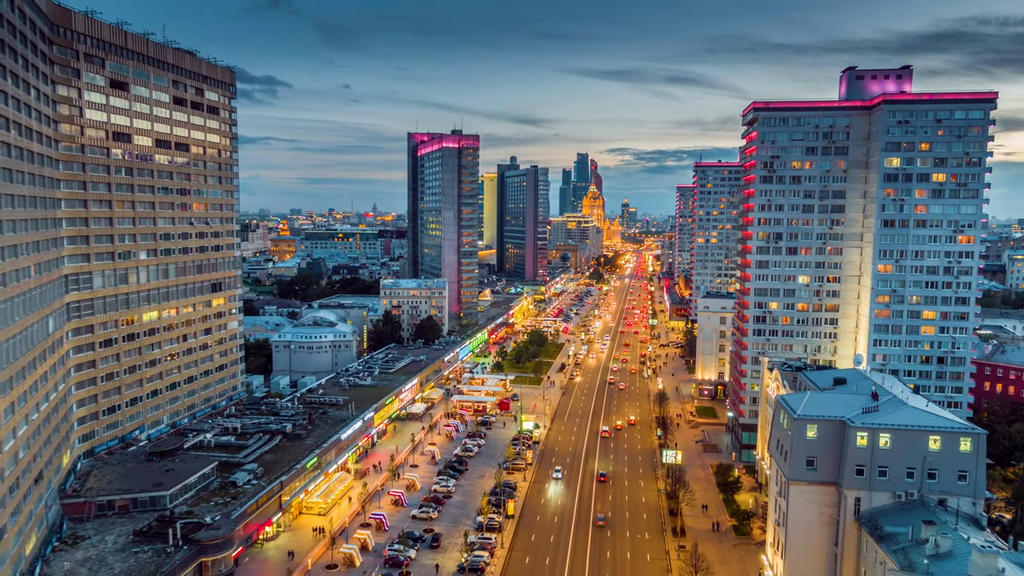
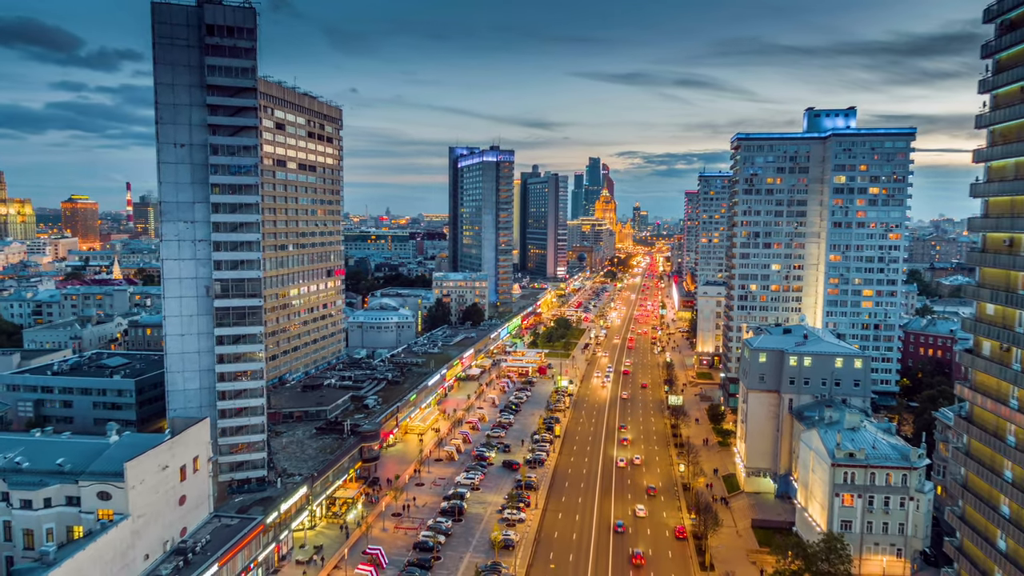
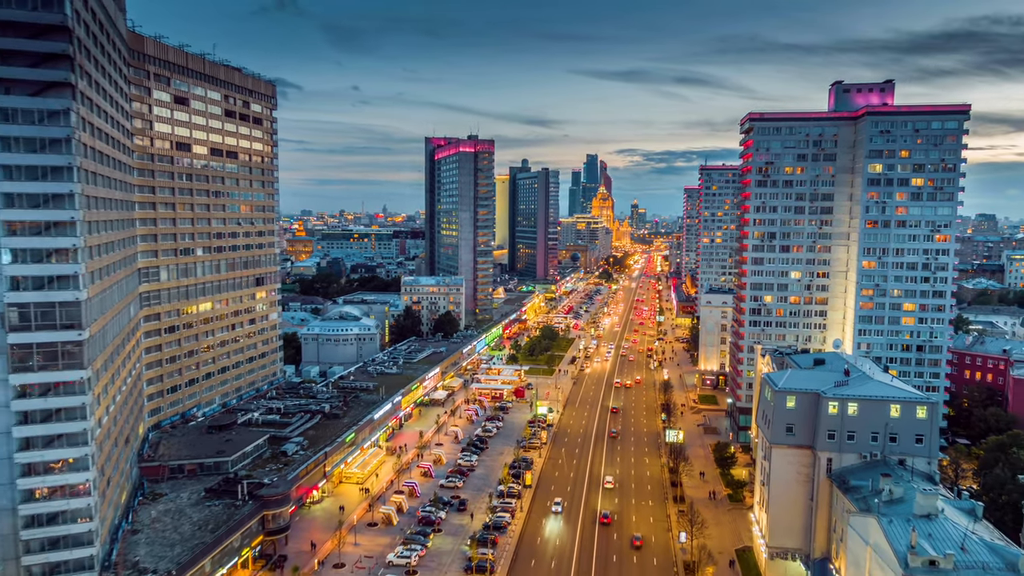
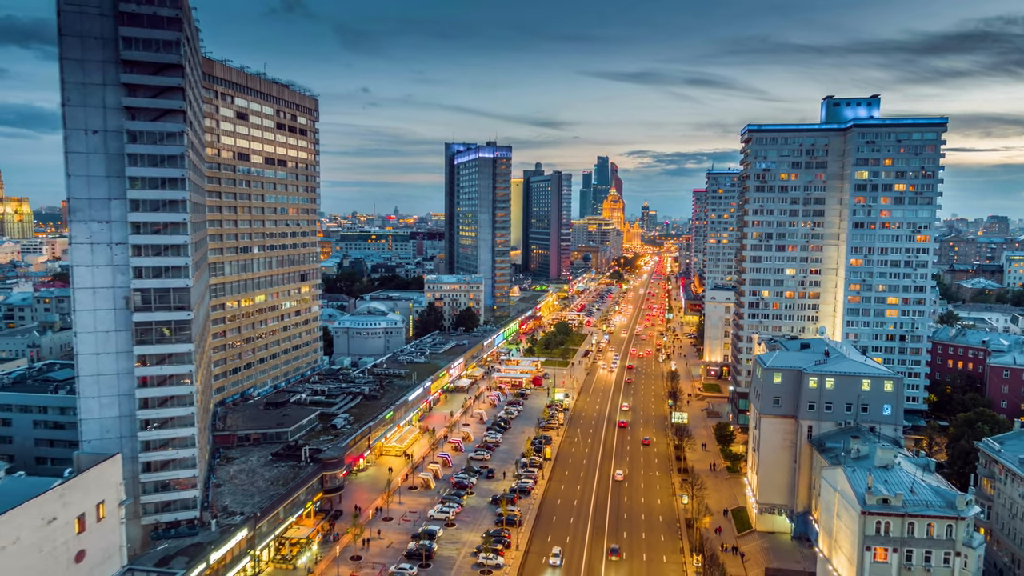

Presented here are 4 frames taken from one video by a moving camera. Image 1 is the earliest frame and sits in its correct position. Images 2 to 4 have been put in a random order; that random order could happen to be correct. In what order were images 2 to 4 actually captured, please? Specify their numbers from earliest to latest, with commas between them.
3, 4, 2
